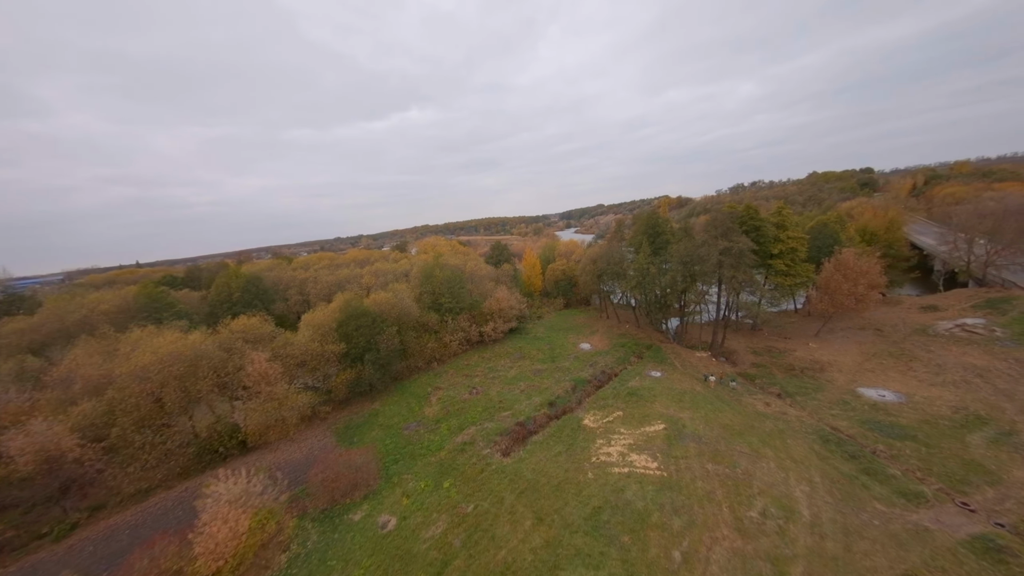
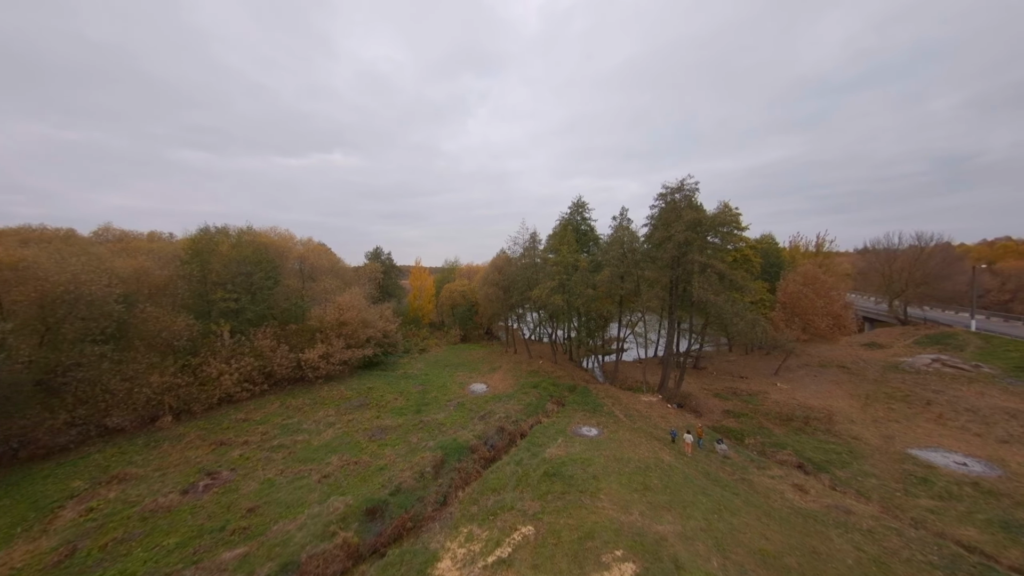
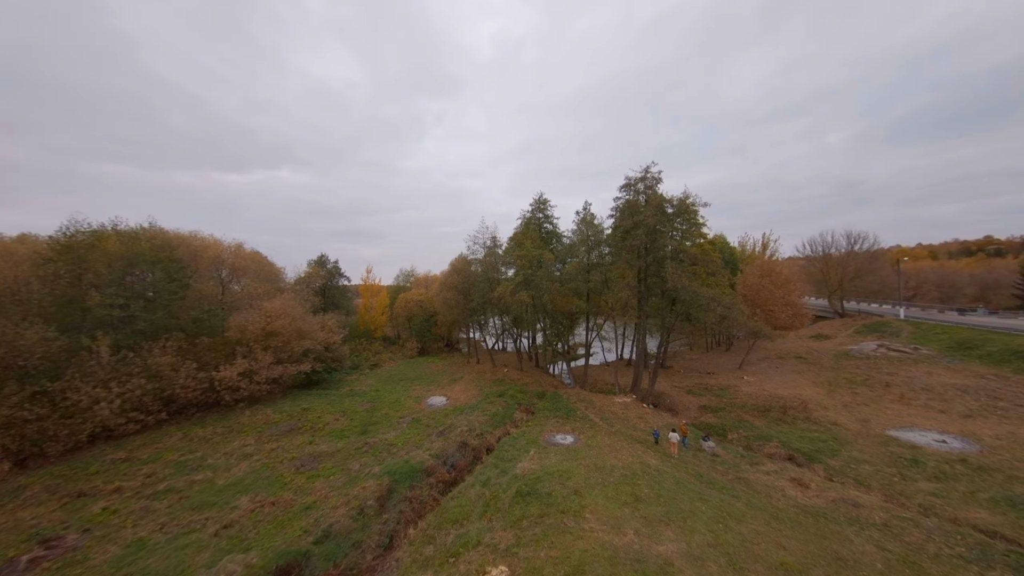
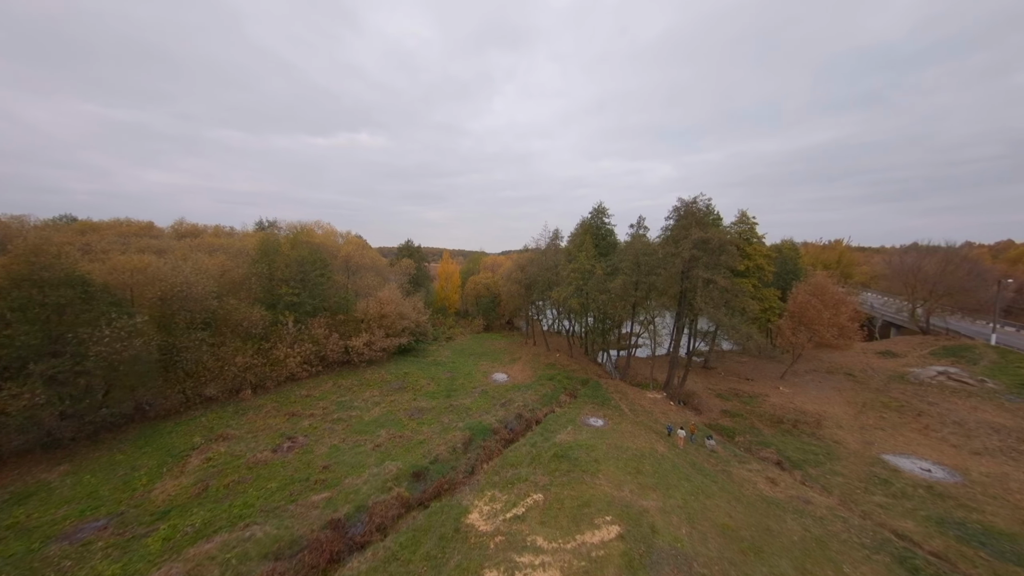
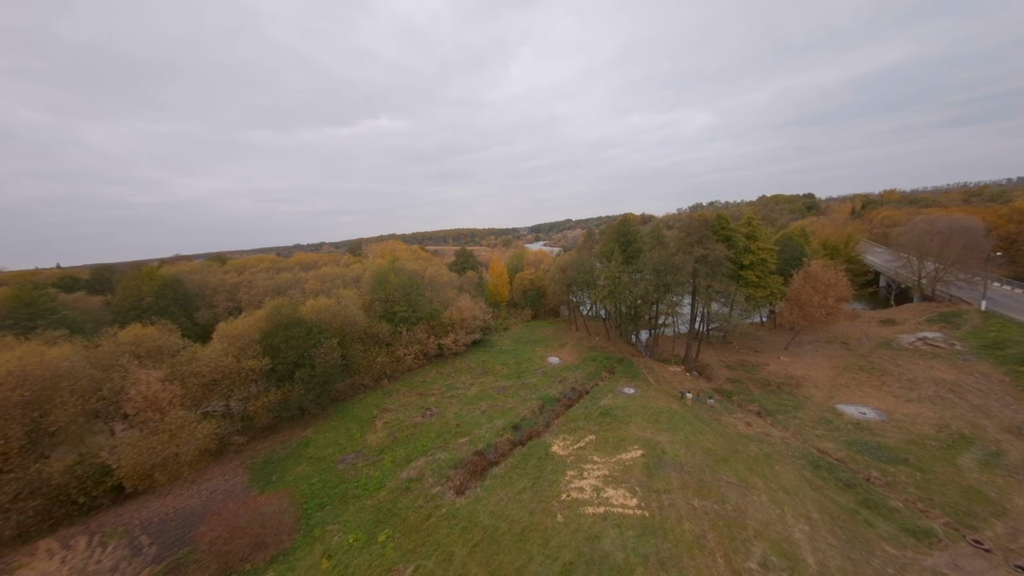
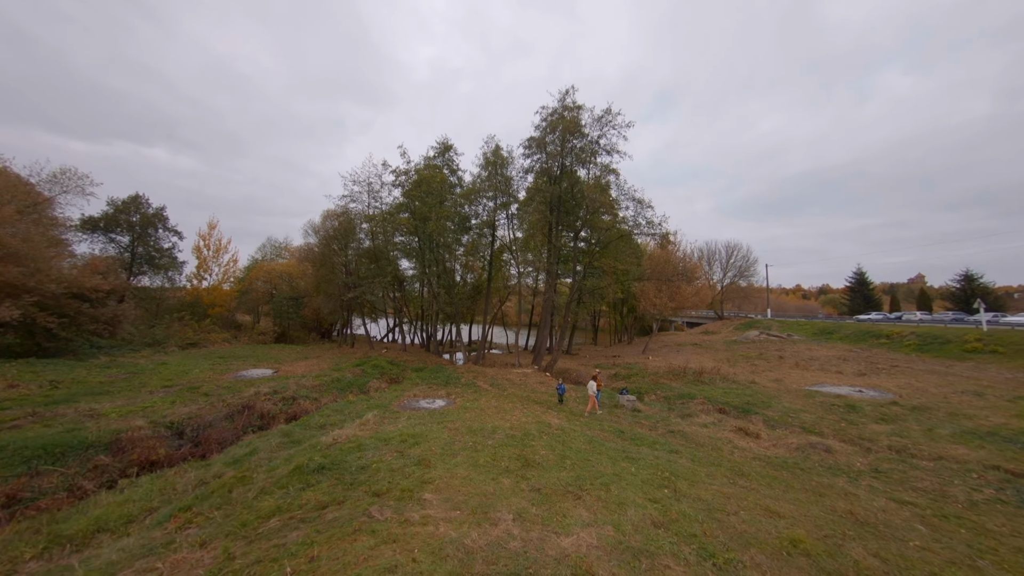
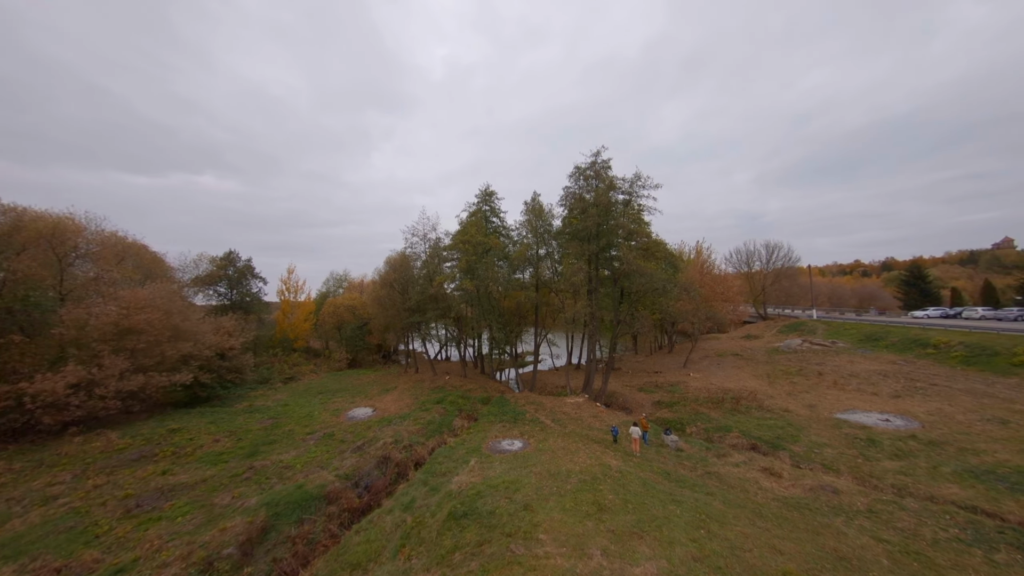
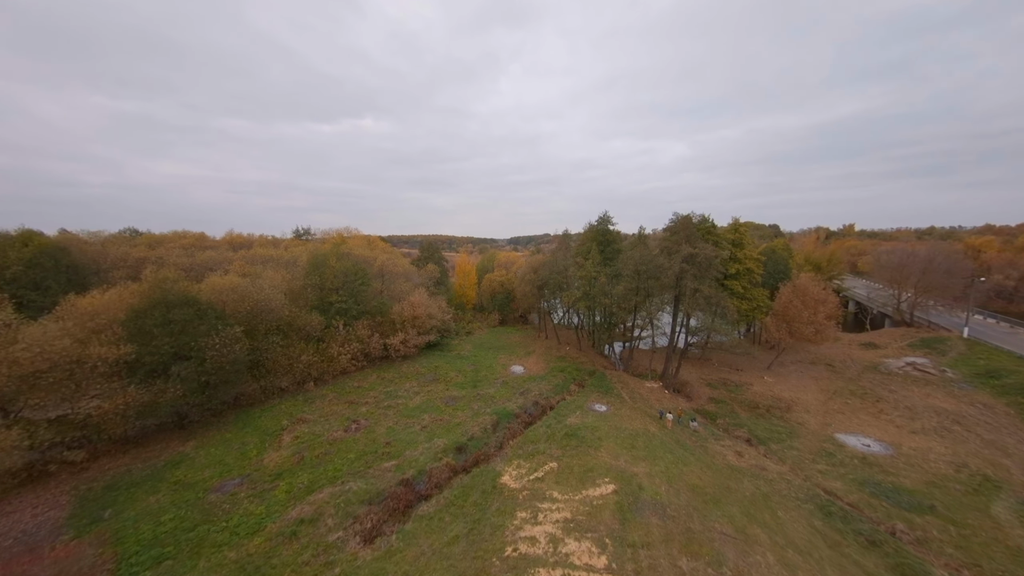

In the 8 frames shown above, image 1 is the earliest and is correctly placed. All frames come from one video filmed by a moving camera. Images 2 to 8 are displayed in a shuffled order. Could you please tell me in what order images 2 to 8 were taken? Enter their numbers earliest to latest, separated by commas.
5, 8, 4, 2, 3, 7, 6
